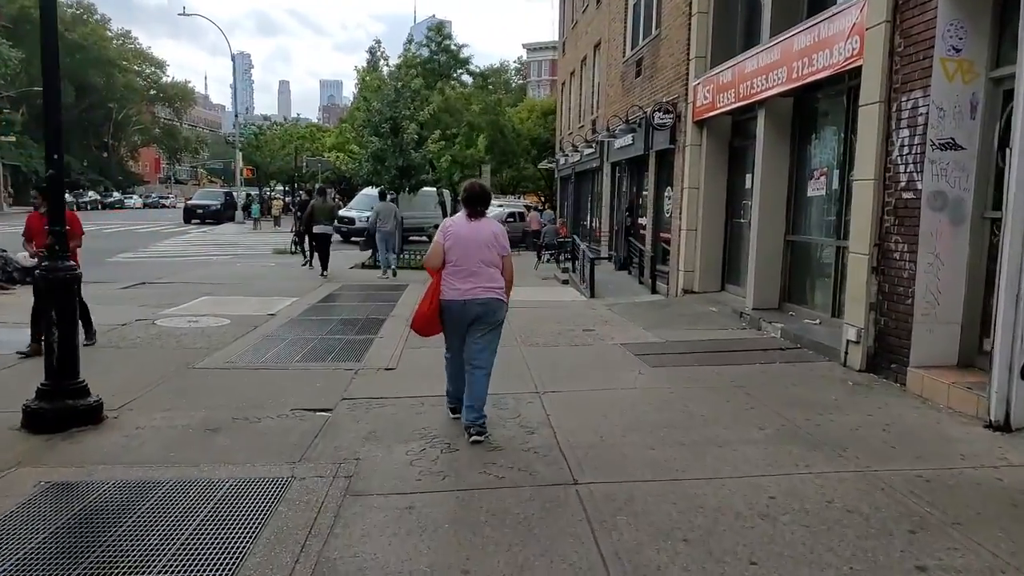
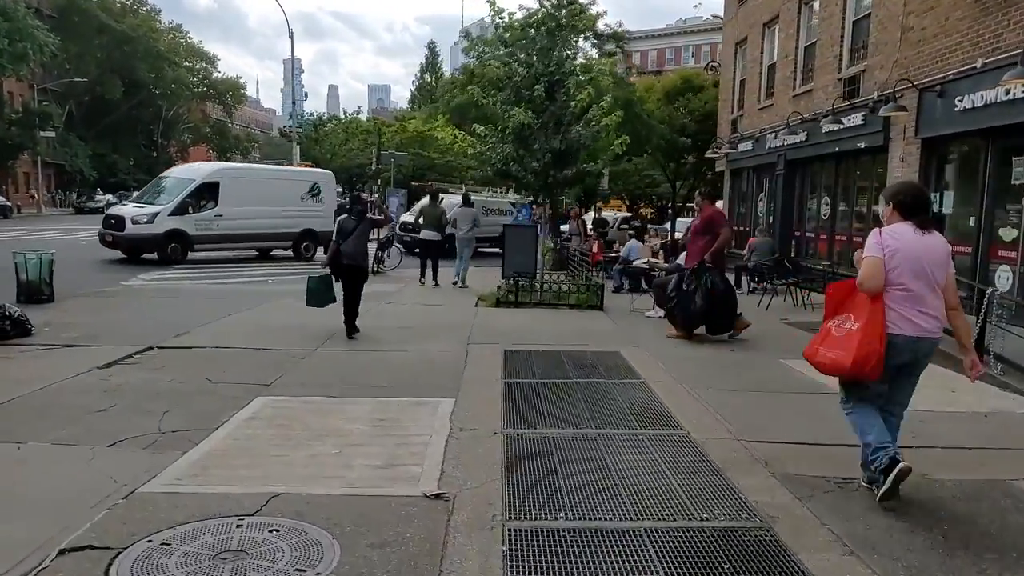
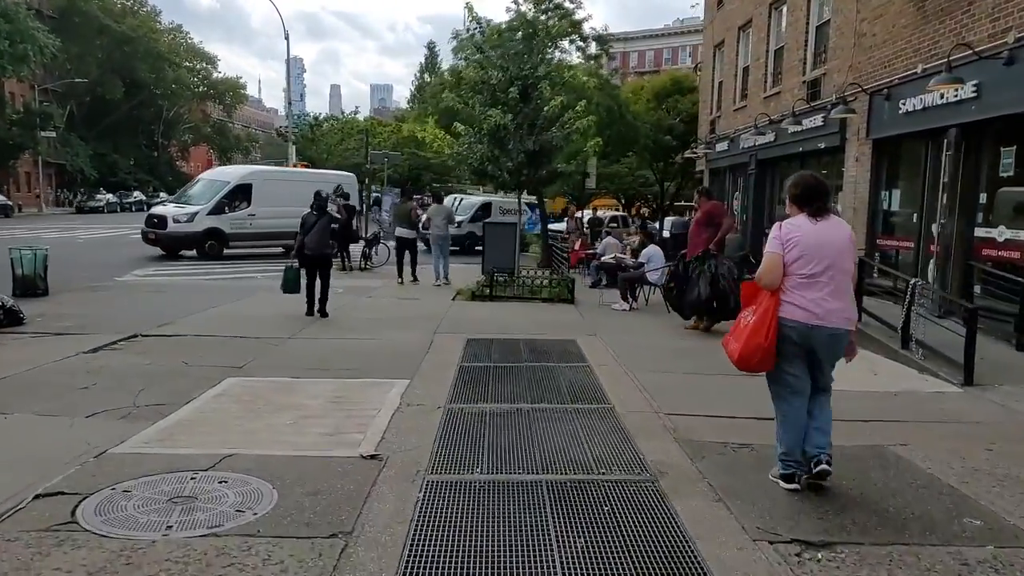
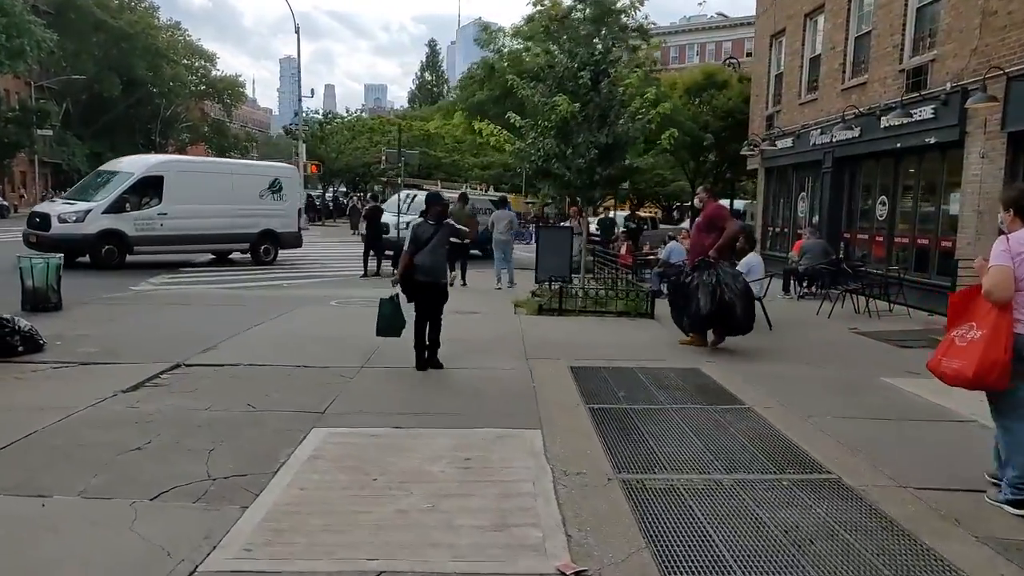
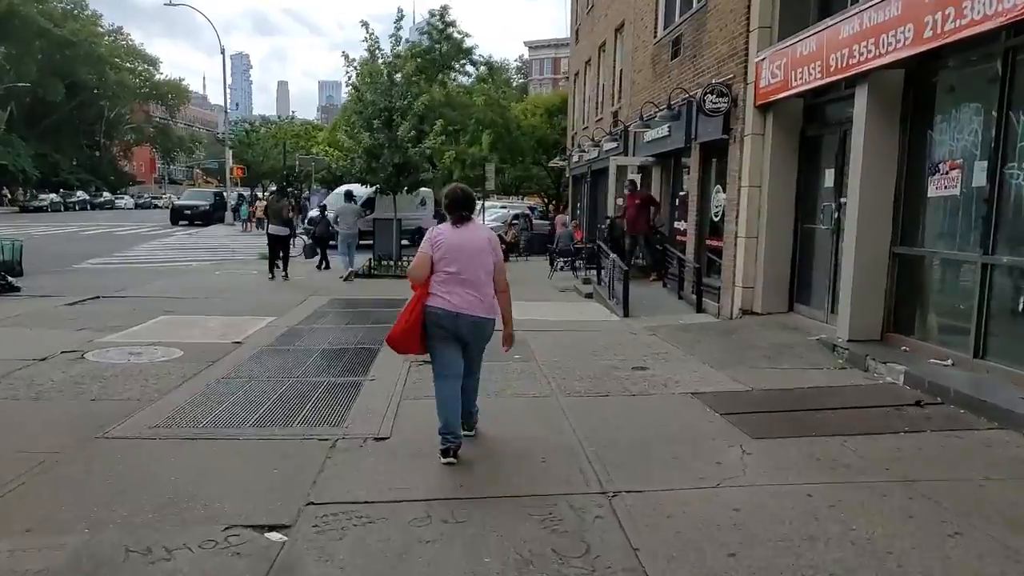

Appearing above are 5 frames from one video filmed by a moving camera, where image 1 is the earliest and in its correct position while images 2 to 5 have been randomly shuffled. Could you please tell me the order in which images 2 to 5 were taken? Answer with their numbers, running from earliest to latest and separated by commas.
5, 3, 2, 4
